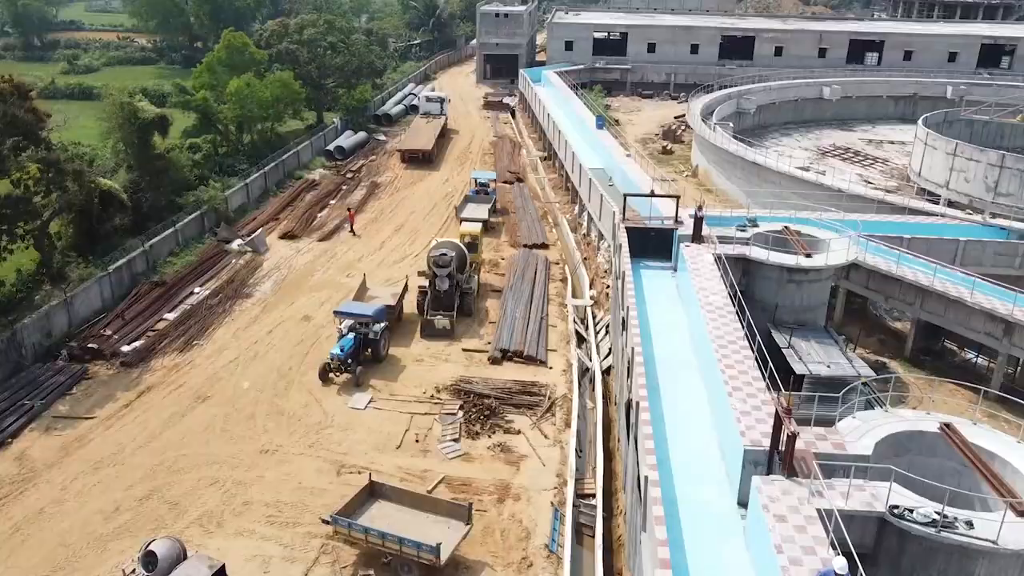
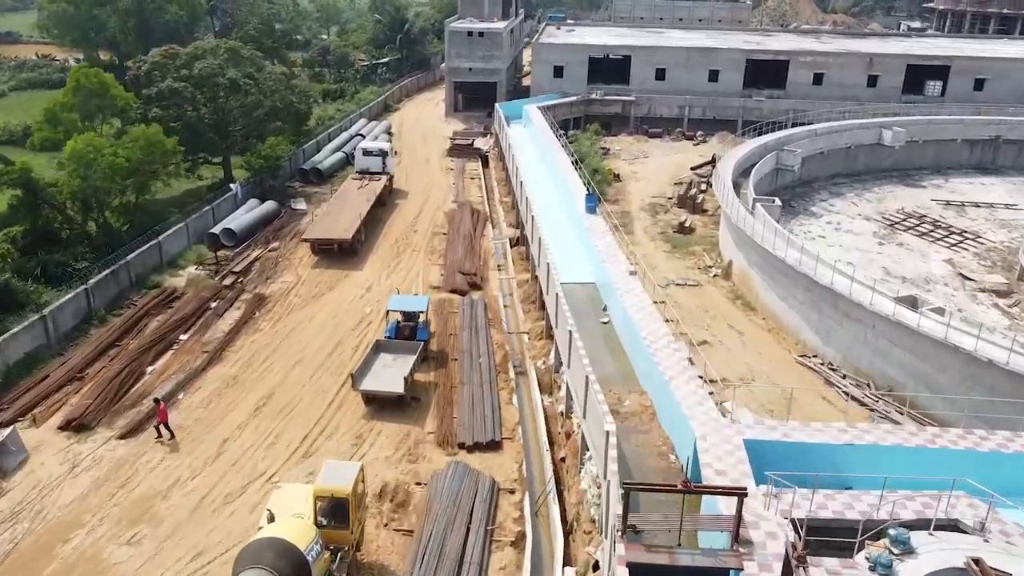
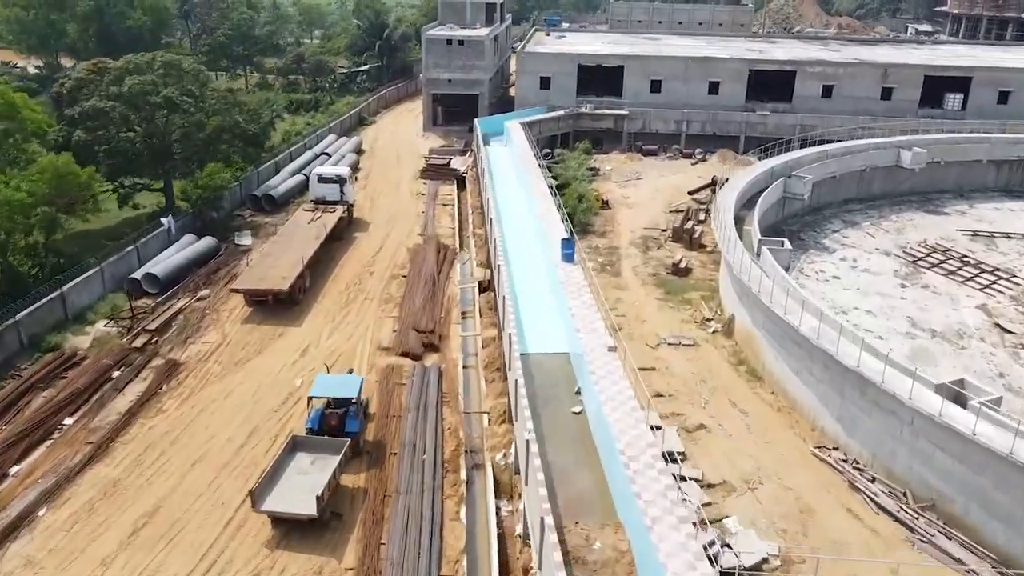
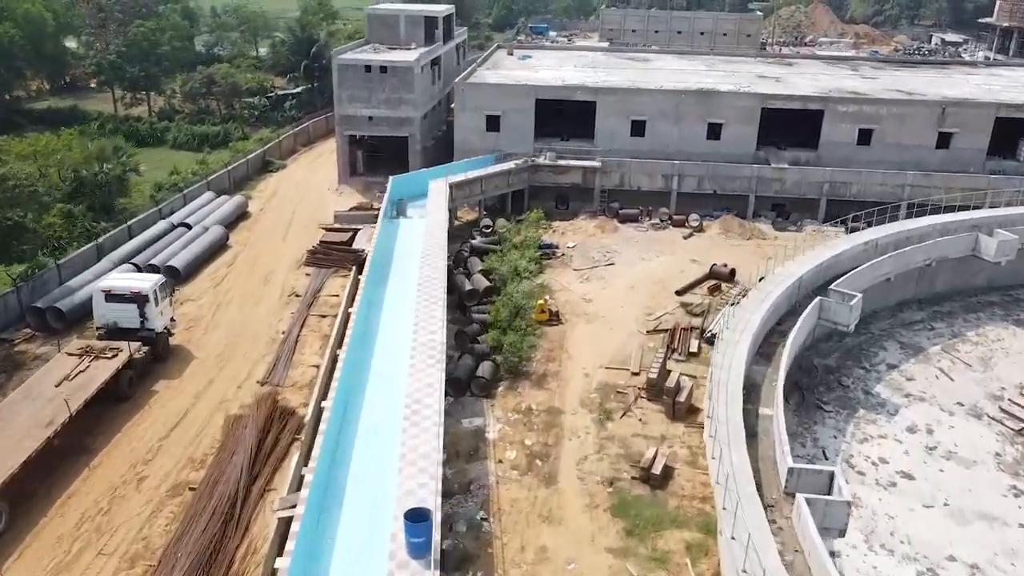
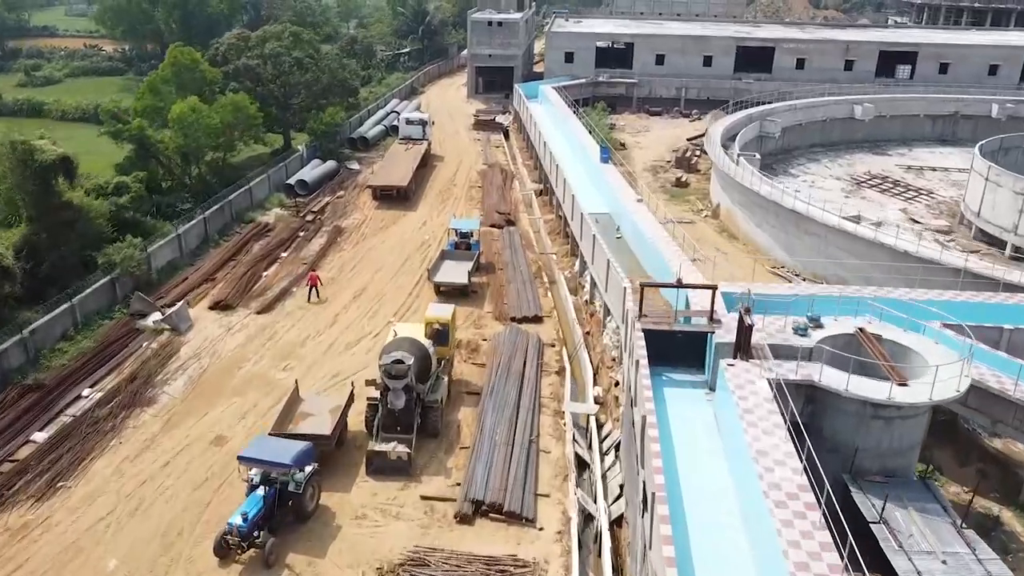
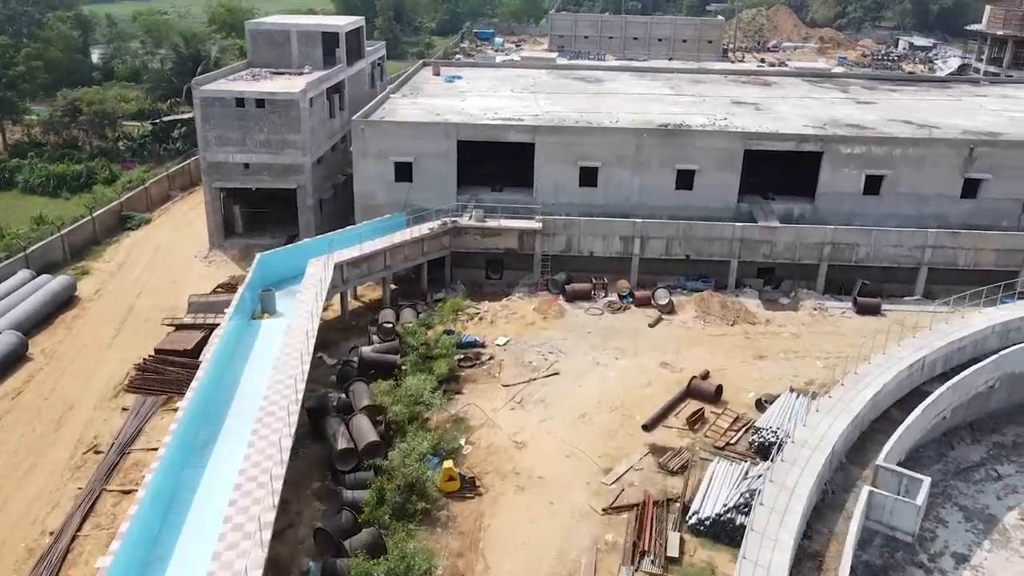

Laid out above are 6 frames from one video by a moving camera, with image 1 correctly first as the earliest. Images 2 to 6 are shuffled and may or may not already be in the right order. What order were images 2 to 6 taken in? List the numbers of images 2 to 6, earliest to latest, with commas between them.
5, 2, 3, 4, 6
